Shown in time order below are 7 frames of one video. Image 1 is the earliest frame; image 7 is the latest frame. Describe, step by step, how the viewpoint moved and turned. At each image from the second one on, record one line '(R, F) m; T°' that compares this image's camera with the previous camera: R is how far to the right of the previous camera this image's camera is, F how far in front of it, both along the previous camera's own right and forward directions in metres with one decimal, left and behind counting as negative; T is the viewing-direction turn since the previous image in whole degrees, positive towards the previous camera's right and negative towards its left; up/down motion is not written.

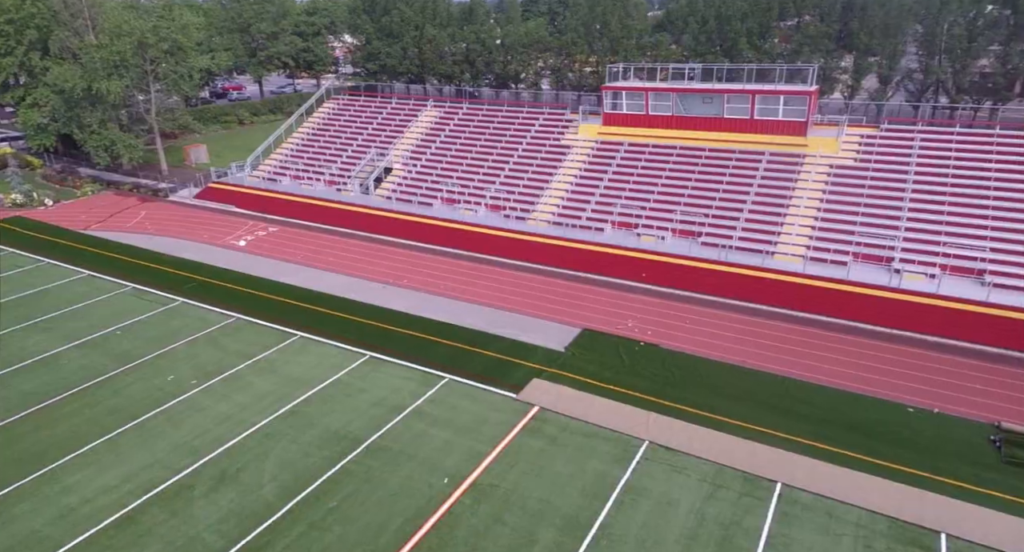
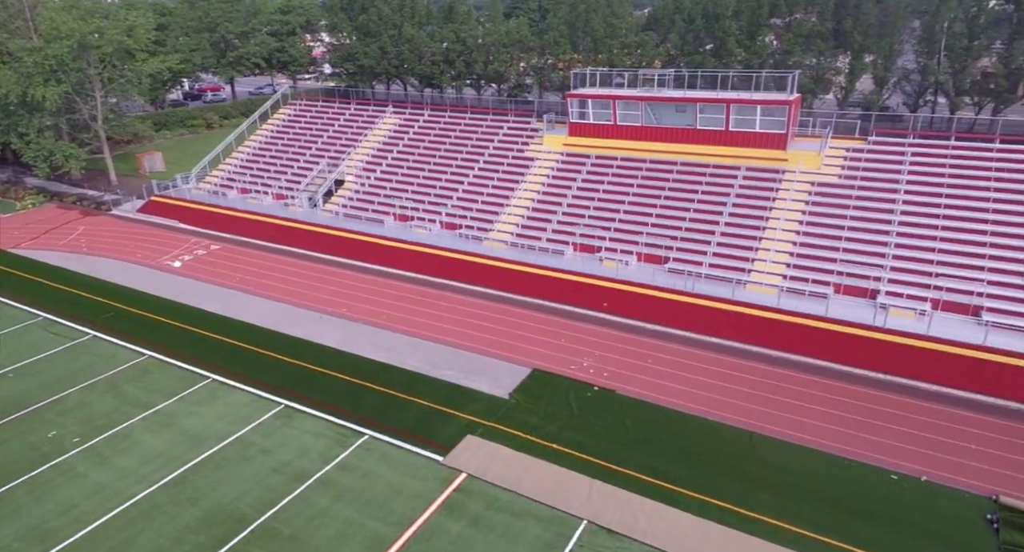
(+1.7, +2.1) m; 0°
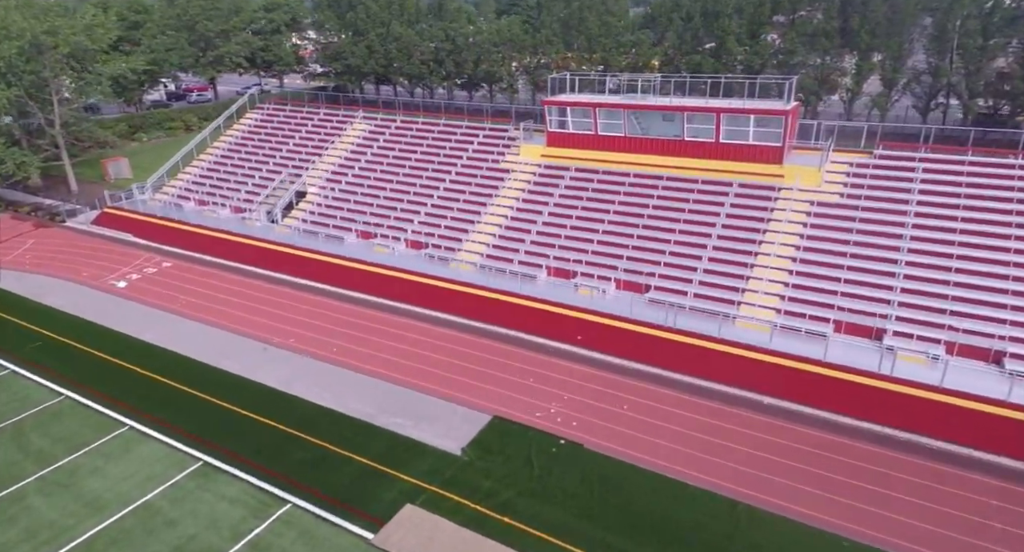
(+1.2, +2.0) m; 0°
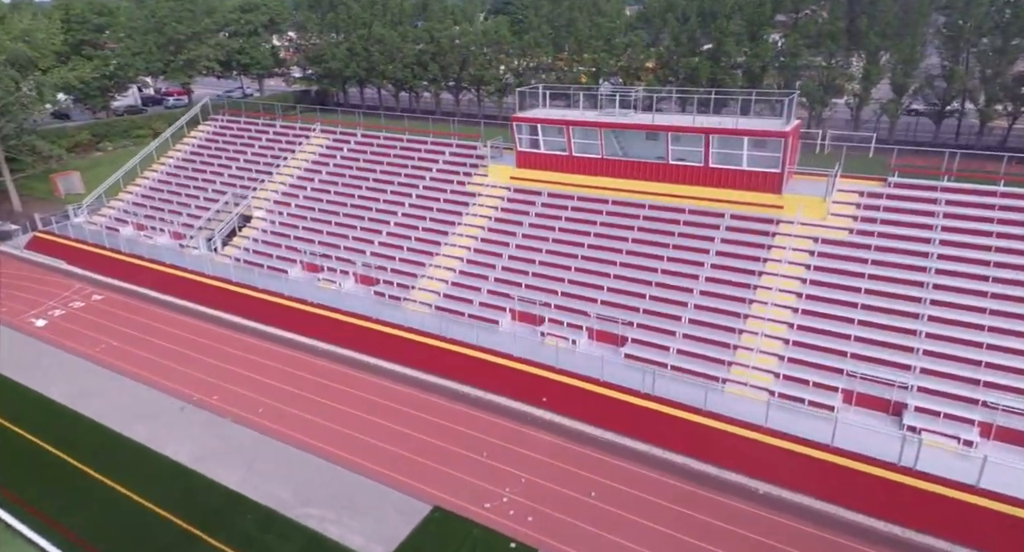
(+1.2, +2.6) m; 0°
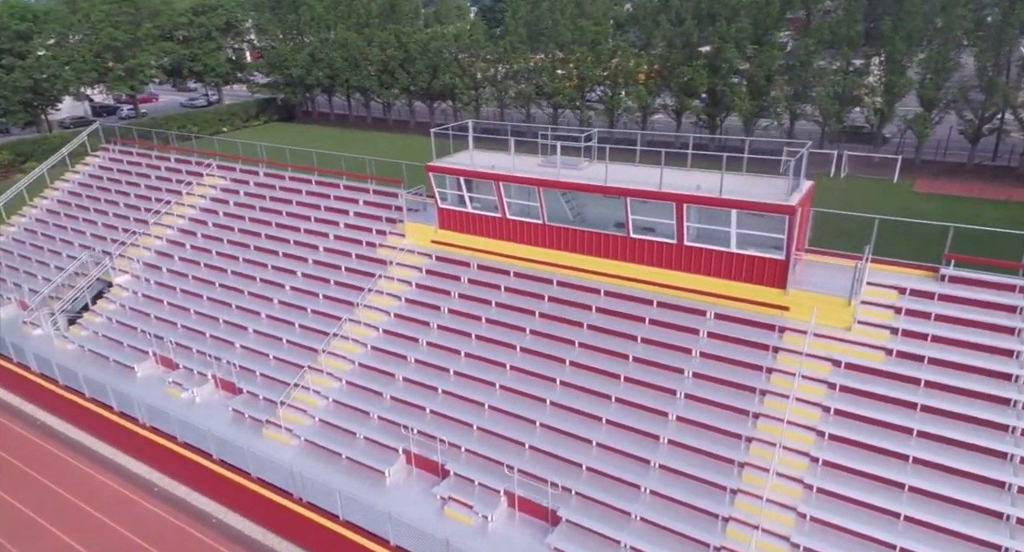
(+2.1, +4.9) m; -1°
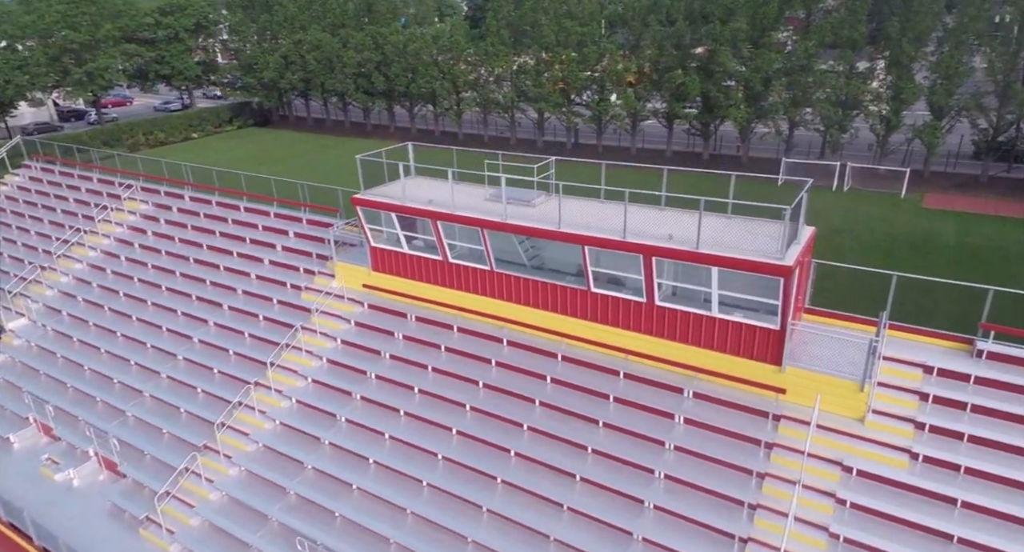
(+1.1, +2.4) m; 0°
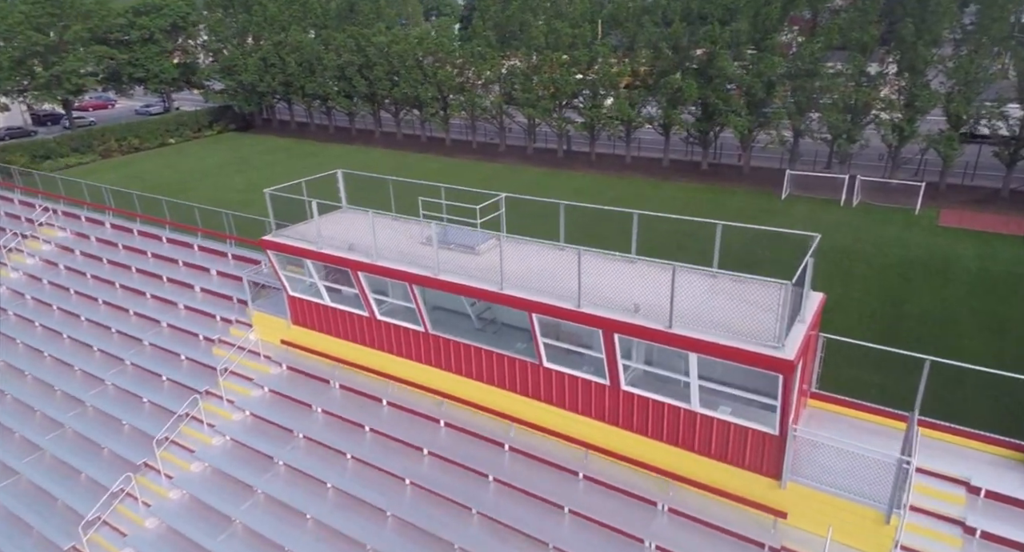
(+0.9, +2.1) m; 0°
